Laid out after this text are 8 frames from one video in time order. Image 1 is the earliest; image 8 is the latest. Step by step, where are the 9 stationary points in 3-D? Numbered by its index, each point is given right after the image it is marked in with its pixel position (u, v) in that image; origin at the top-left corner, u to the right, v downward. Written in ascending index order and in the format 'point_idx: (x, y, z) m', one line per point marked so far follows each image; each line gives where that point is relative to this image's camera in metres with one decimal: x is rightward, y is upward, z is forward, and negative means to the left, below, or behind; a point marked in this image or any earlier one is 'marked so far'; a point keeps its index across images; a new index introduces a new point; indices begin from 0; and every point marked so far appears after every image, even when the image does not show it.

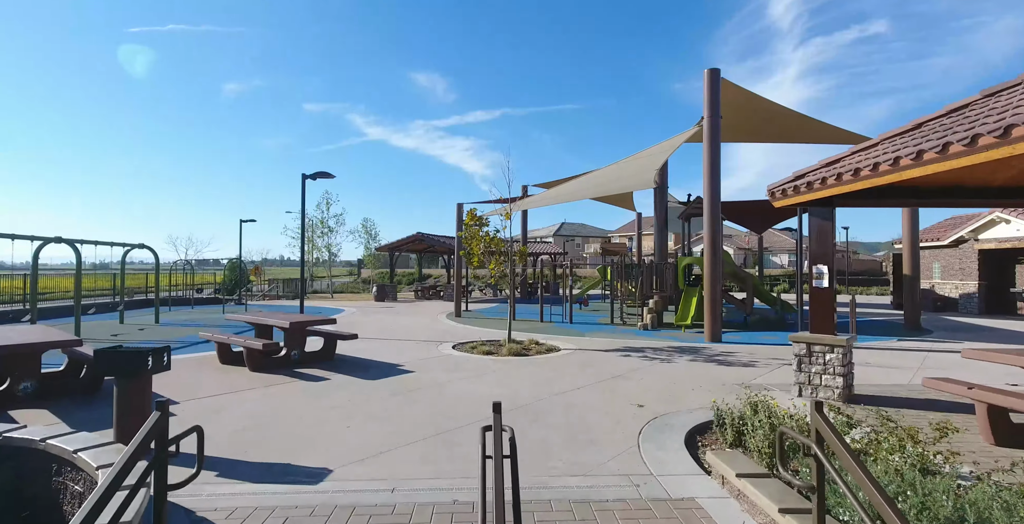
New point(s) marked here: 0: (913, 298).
0: (+8.0, -0.7, +10.3) m
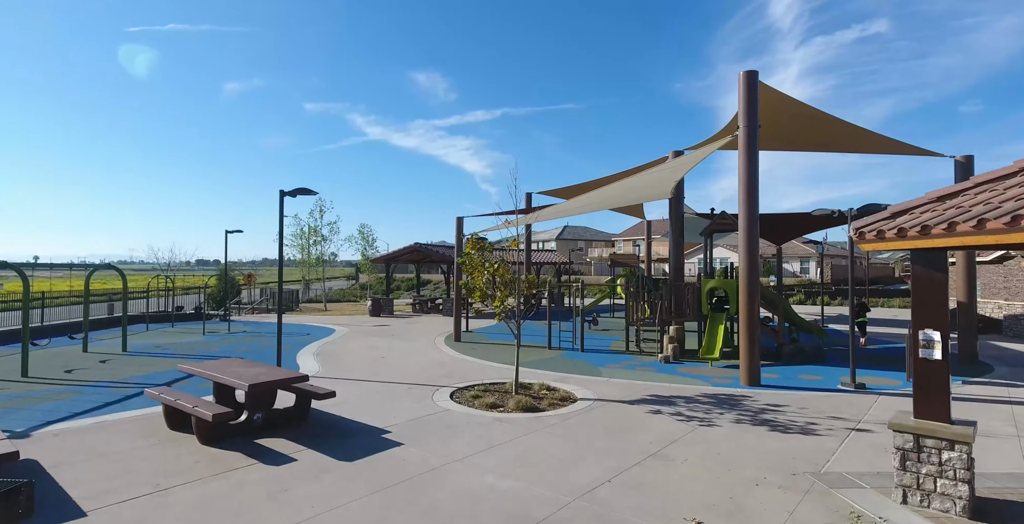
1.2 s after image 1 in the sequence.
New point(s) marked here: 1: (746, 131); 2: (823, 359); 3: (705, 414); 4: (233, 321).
0: (+8.1, -1.2, +9.2) m
1: (+3.5, +1.9, +7.7) m
2: (+5.7, -1.8, +9.6) m
3: (+2.2, -1.7, +6.0) m
4: (-8.6, -1.8, +16.0) m
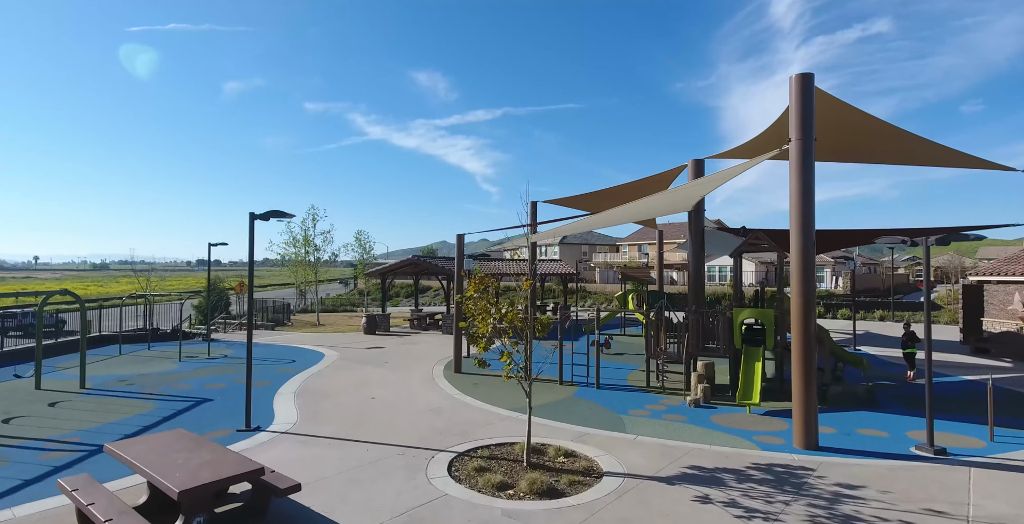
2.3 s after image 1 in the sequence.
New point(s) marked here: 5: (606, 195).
0: (+8.2, -1.7, +8.0) m
1: (+3.6, +1.5, +6.5) m
2: (+5.9, -2.3, +8.4) m
3: (+2.3, -2.2, +4.8) m
4: (-8.5, -2.3, +14.8) m
5: (+2.9, +2.1, +16.3) m
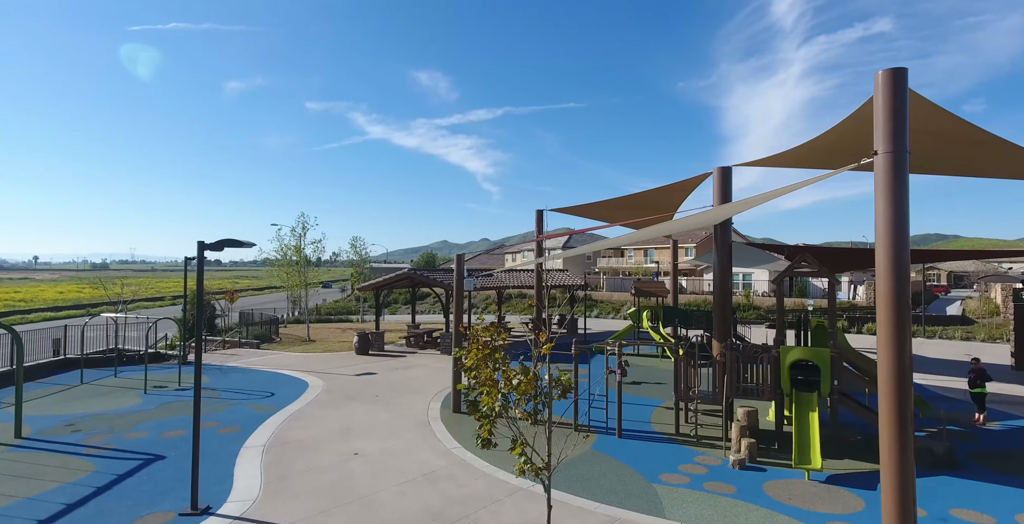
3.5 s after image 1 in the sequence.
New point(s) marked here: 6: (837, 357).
0: (+8.3, -2.1, +6.6) m
1: (+3.7, +1.0, +5.1) m
2: (+6.0, -2.7, +7.0) m
3: (+2.4, -2.7, +3.4) m
4: (-8.4, -2.7, +13.4) m
5: (+3.0, +1.7, +14.9) m
6: (+4.8, -1.4, +7.7) m
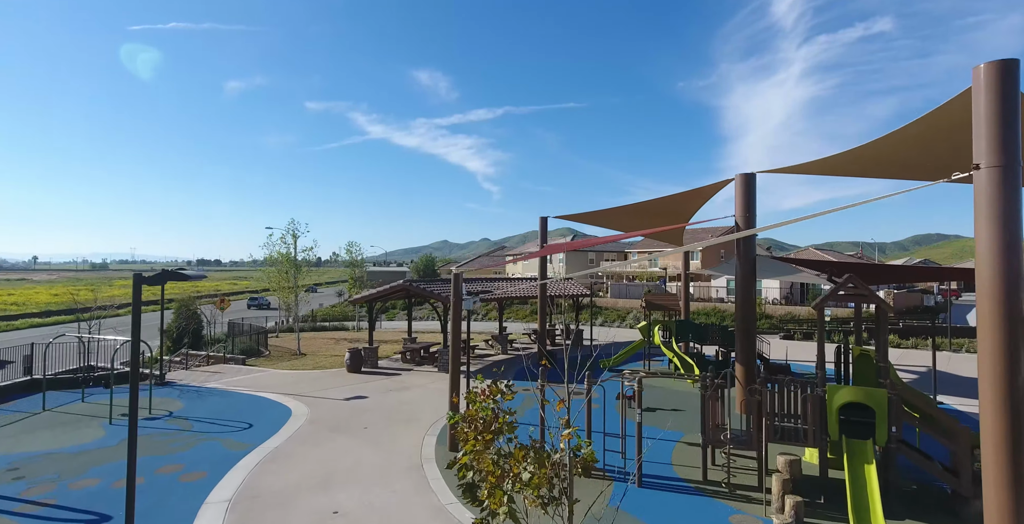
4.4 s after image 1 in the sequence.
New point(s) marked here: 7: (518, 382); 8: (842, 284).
0: (+8.4, -2.4, +5.5) m
1: (+3.8, +0.7, +4.0) m
2: (+6.1, -3.0, +5.9) m
3: (+2.5, -3.0, +2.3) m
4: (-8.3, -3.0, +12.4) m
5: (+3.1, +1.3, +13.8) m
6: (+4.9, -1.7, +6.6) m
7: (+0.1, -3.2, +13.8) m
8: (+4.8, -0.3, +7.8) m
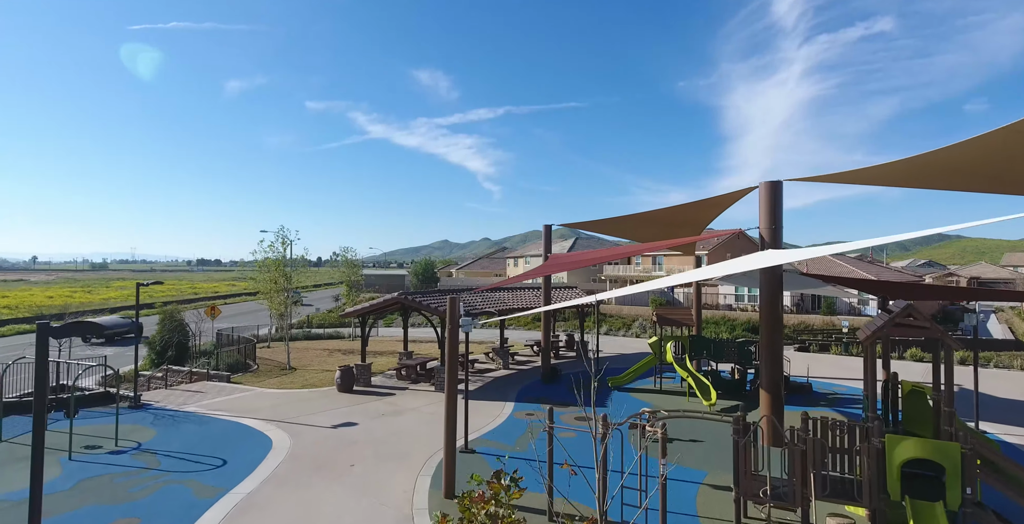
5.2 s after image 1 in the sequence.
0: (+8.5, -2.8, +4.5) m
1: (+3.8, +0.4, +3.0) m
2: (+6.1, -3.4, +4.9) m
3: (+2.6, -3.3, +1.3) m
4: (-8.2, -3.4, +11.4) m
5: (+3.2, +1.0, +12.8) m
6: (+4.9, -2.1, +5.6) m
7: (+0.2, -3.5, +12.8) m
8: (+4.9, -0.7, +6.8) m
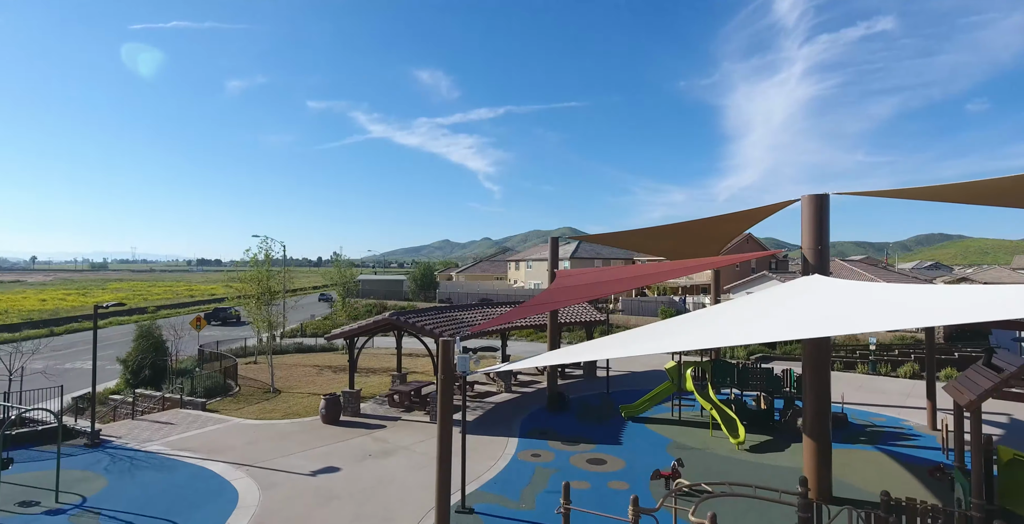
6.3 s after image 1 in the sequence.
0: (+8.5, -3.2, +3.1) m
1: (+3.9, -0.1, +1.6) m
2: (+6.2, -3.8, +3.5) m
3: (+2.6, -3.8, -0.1) m
4: (-8.1, -3.8, +10.0) m
5: (+3.3, +0.6, +11.4) m
6: (+5.0, -2.5, +4.2) m
7: (+0.3, -3.9, +11.4) m
8: (+4.9, -1.1, +5.4) m
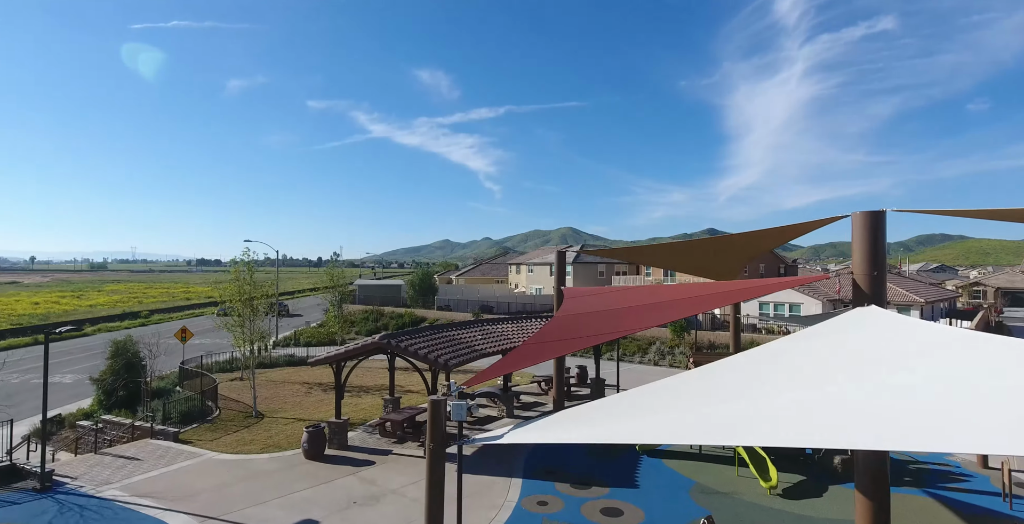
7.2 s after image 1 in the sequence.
0: (+8.6, -3.6, +1.8) m
1: (+4.0, -0.5, +0.4) m
2: (+6.2, -4.2, +2.3) m
3: (+2.7, -4.2, -1.4) m
4: (-8.1, -4.2, +8.7) m
5: (+3.3, +0.2, +10.2) m
6: (+5.1, -2.9, +3.0) m
7: (+0.3, -4.3, +10.1) m
8: (+5.0, -1.5, +4.1) m
